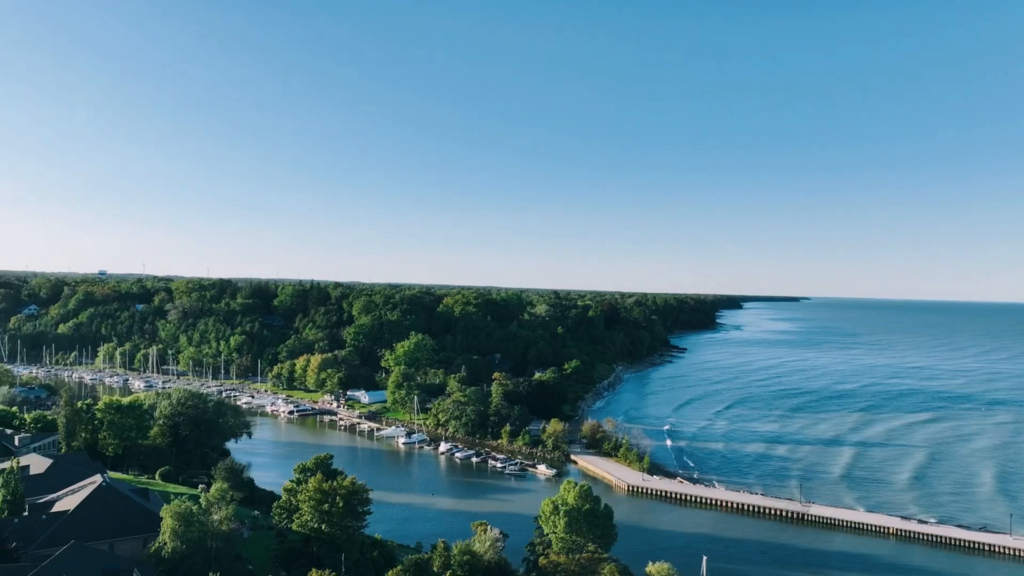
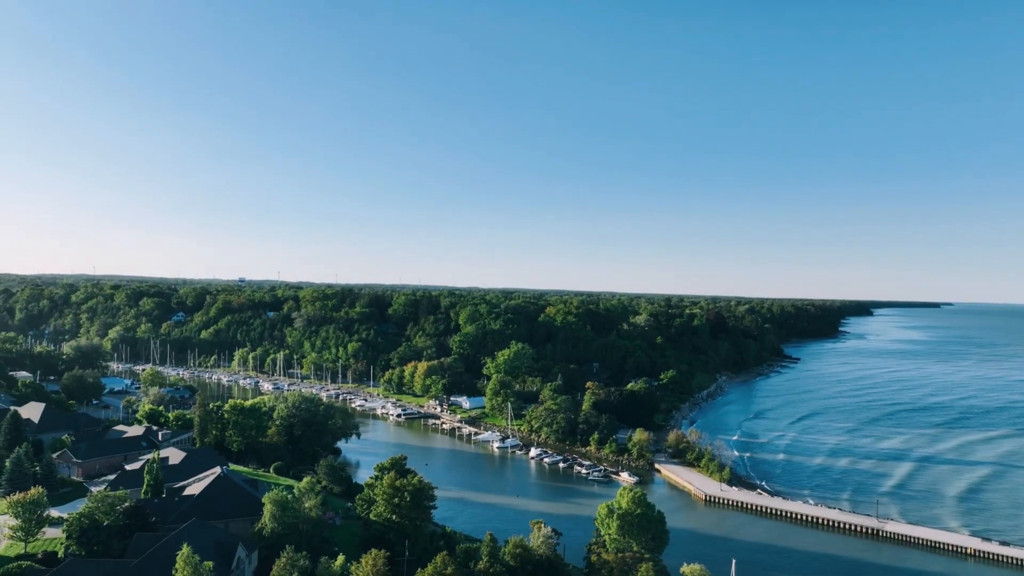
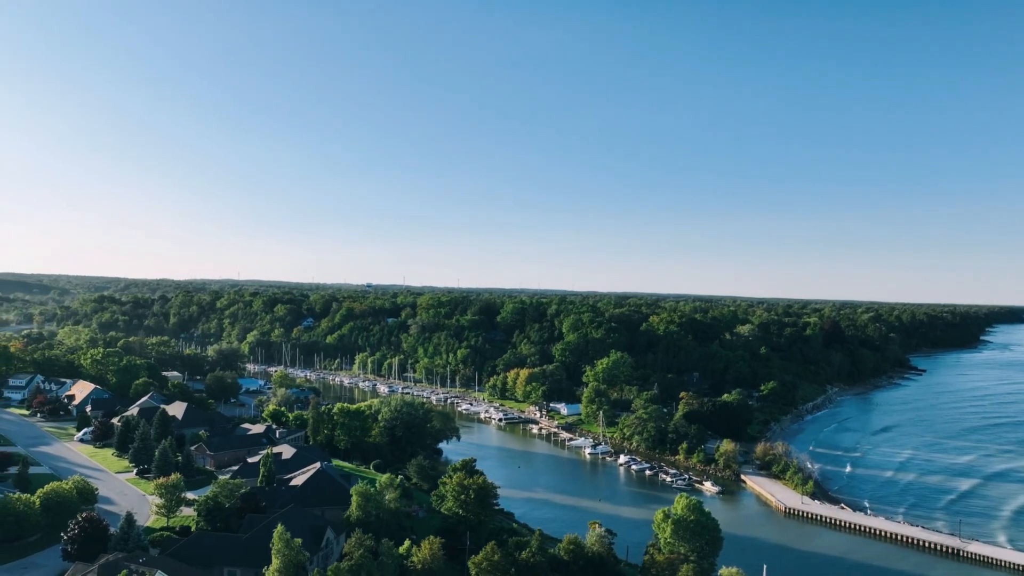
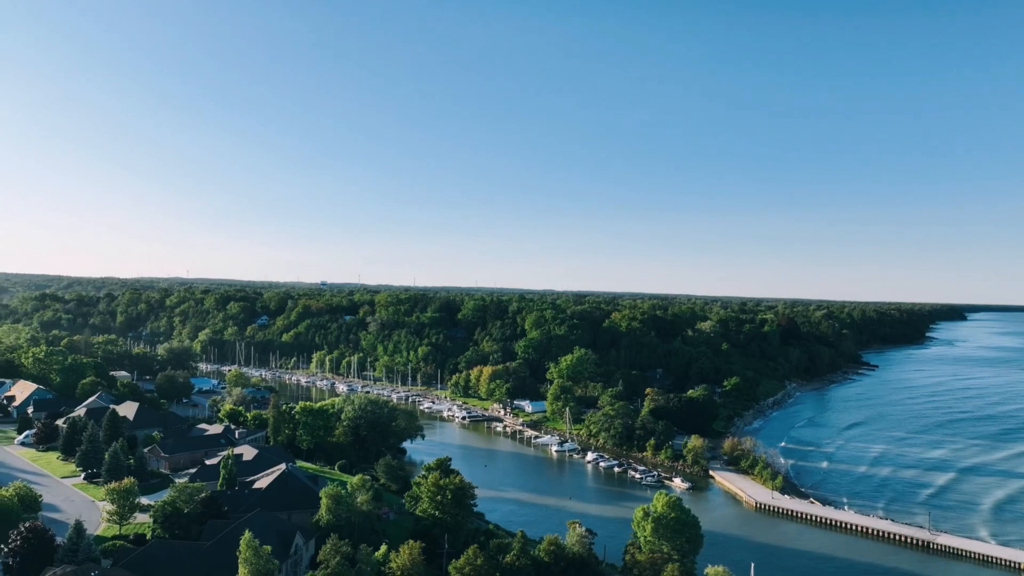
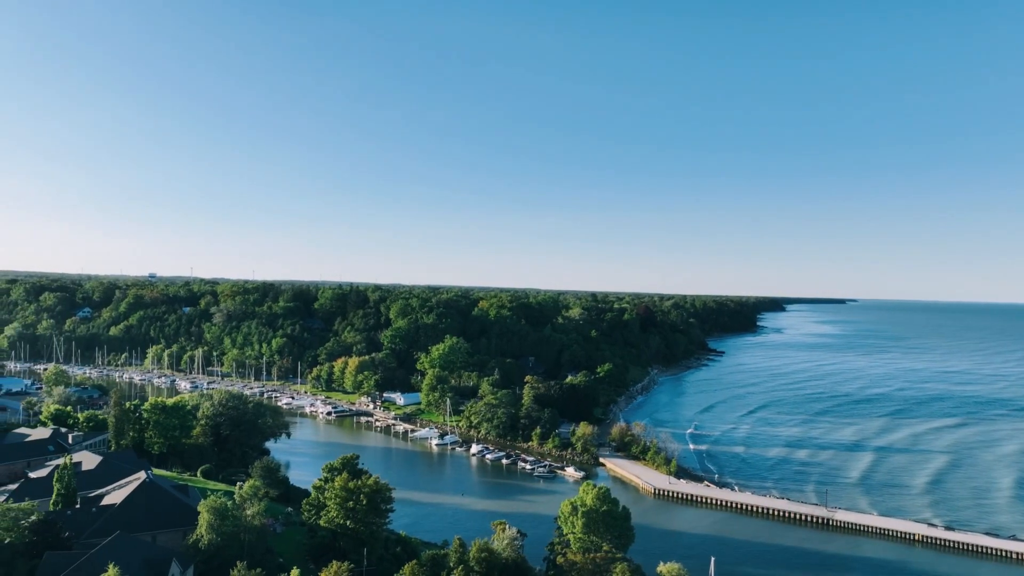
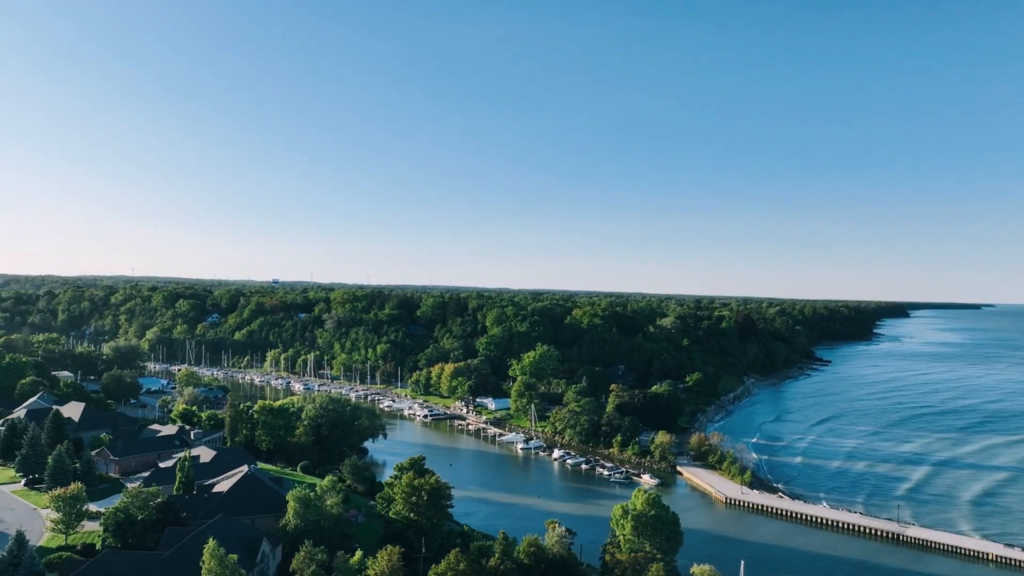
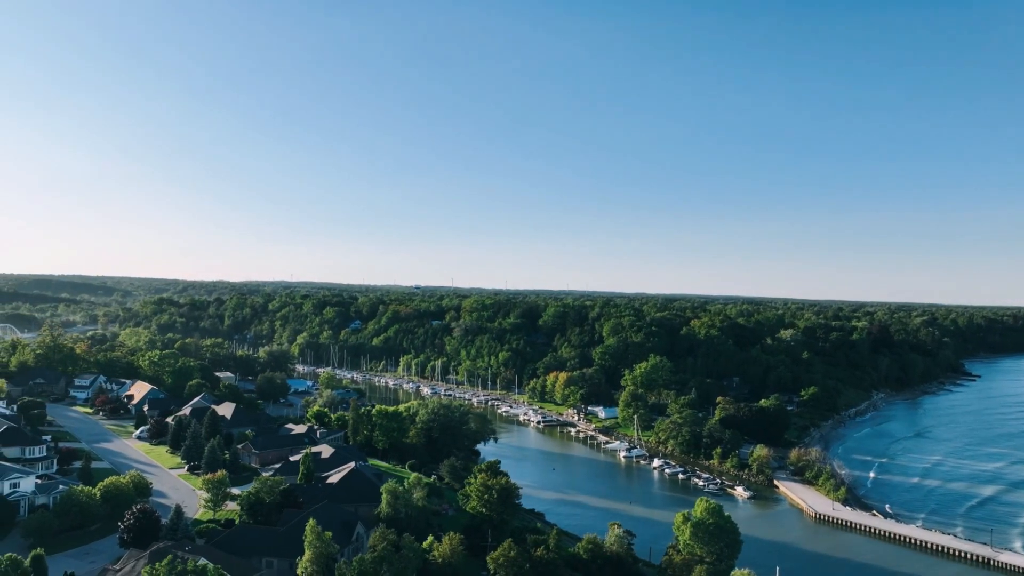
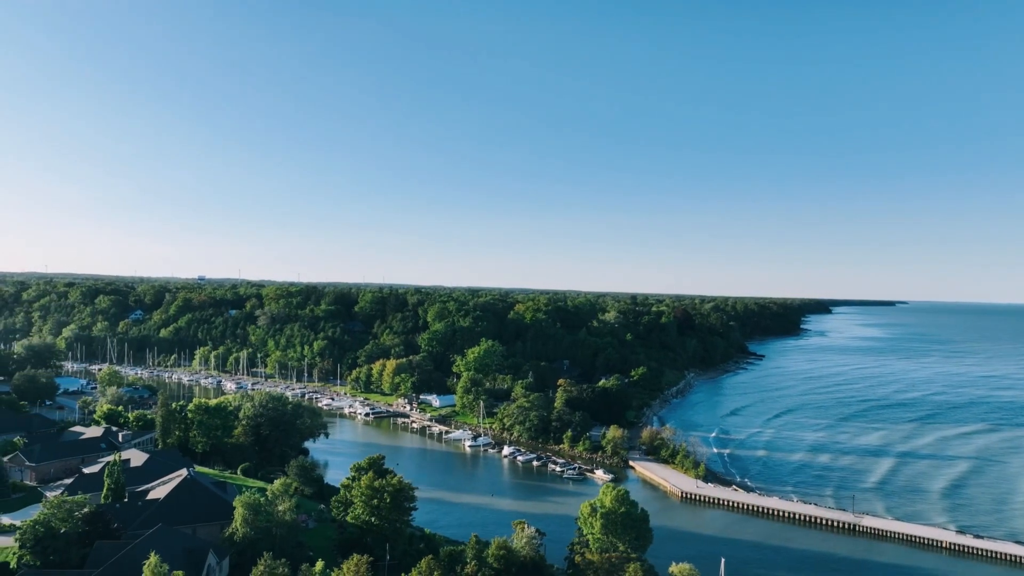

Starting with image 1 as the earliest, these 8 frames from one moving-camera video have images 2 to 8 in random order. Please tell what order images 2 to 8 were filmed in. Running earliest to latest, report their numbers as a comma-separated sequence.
5, 8, 2, 6, 4, 3, 7
